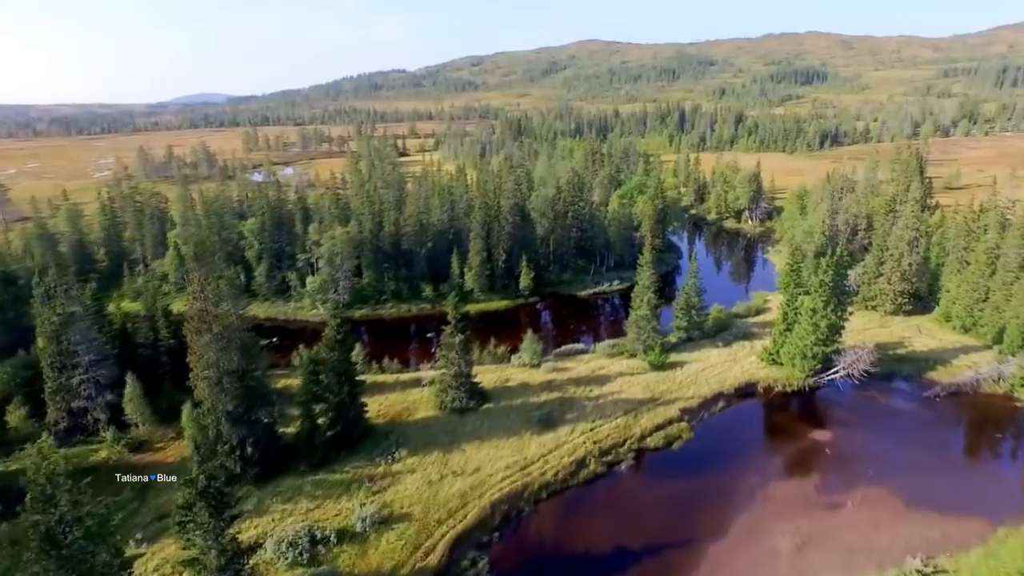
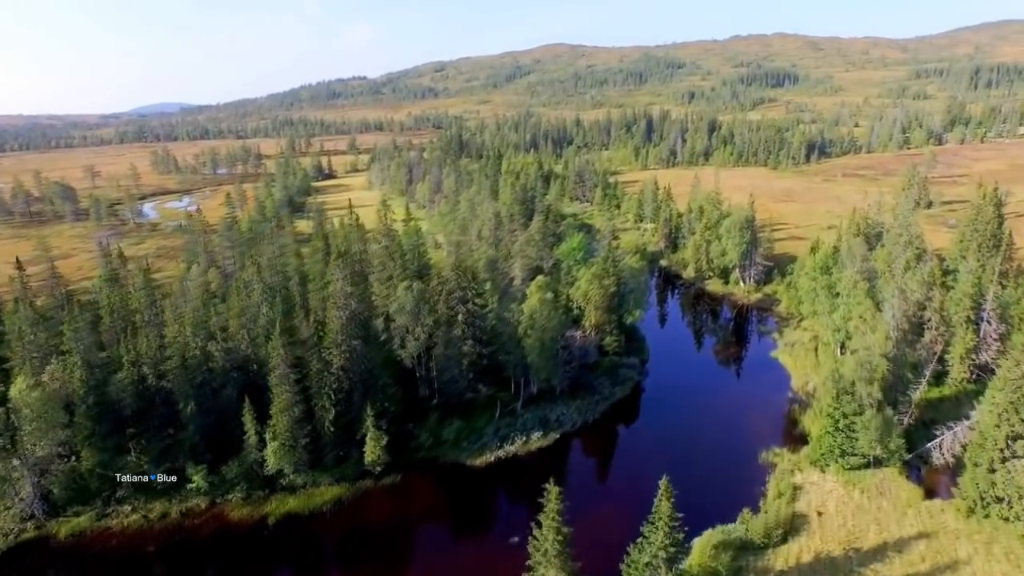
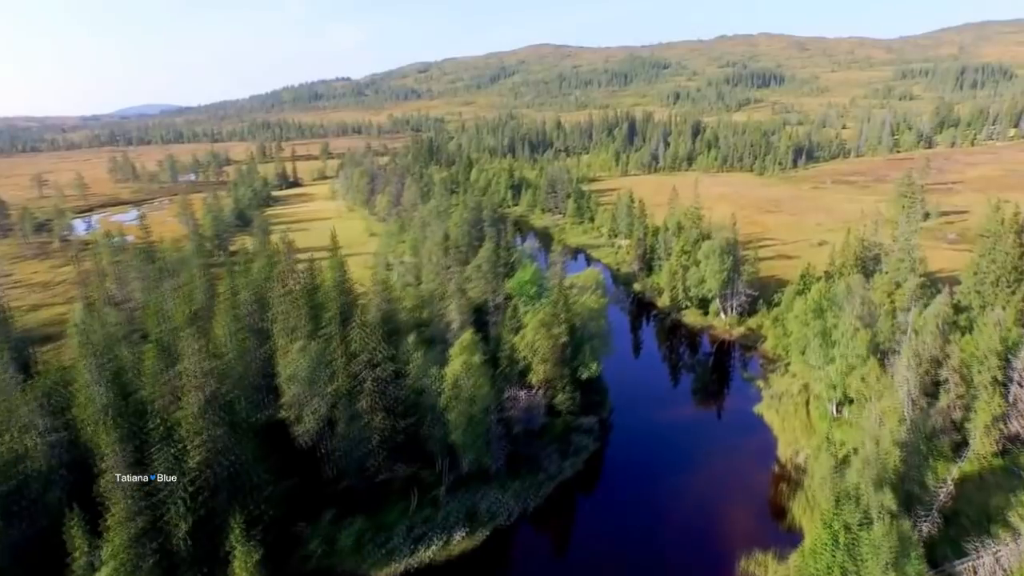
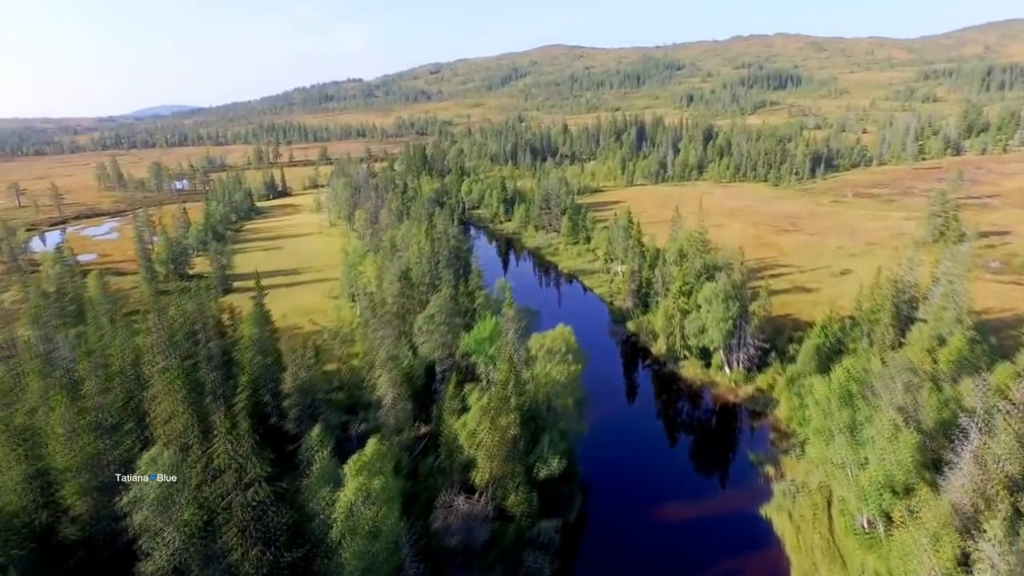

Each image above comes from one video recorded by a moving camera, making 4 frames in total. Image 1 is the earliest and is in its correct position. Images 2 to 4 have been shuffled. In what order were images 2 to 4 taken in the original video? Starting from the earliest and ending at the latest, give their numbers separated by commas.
2, 3, 4
